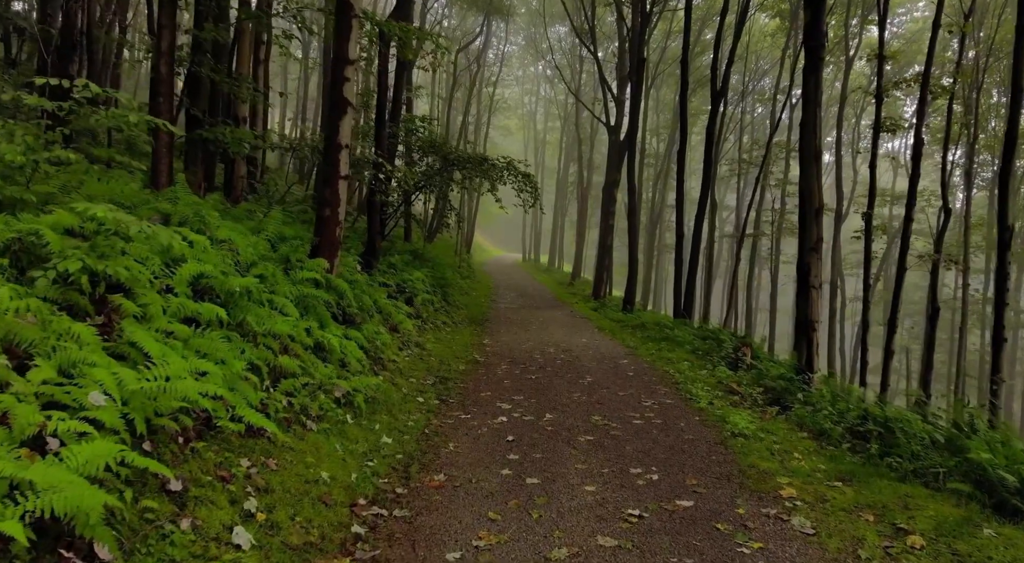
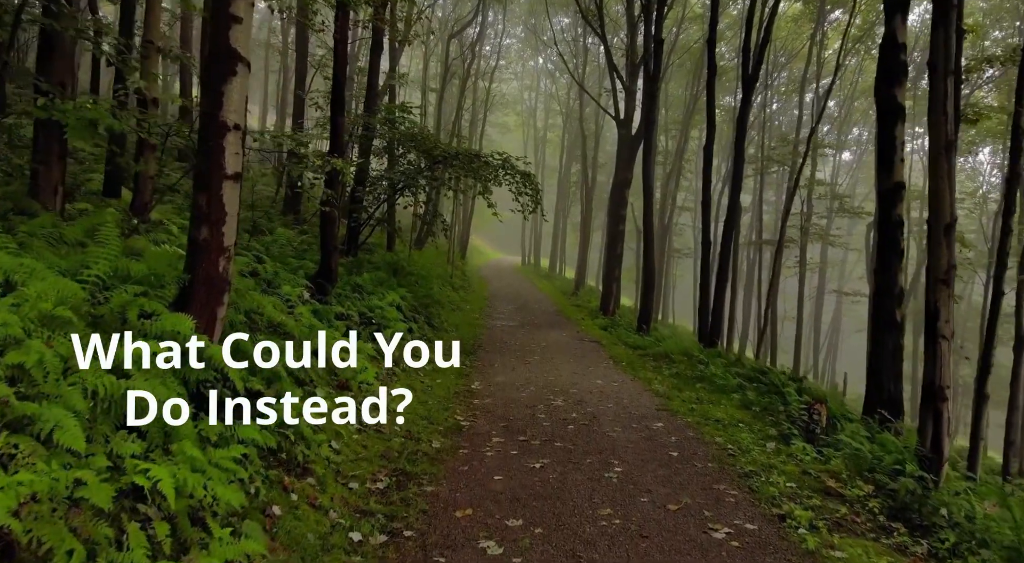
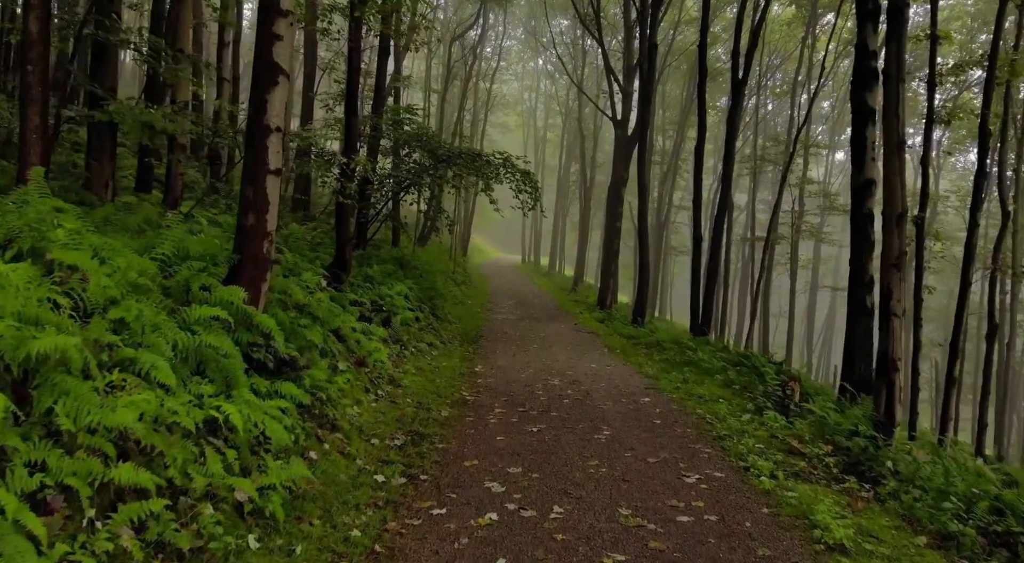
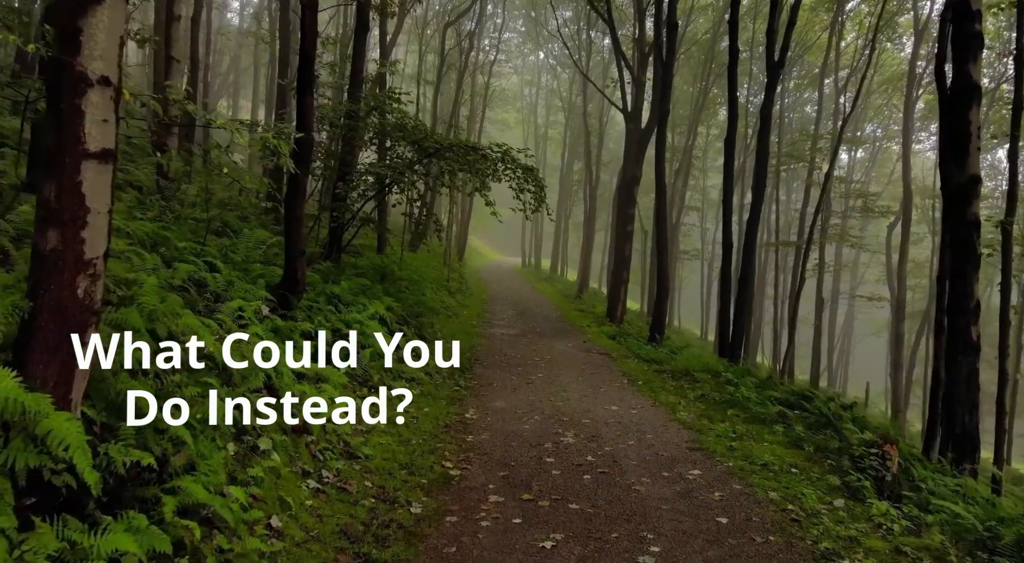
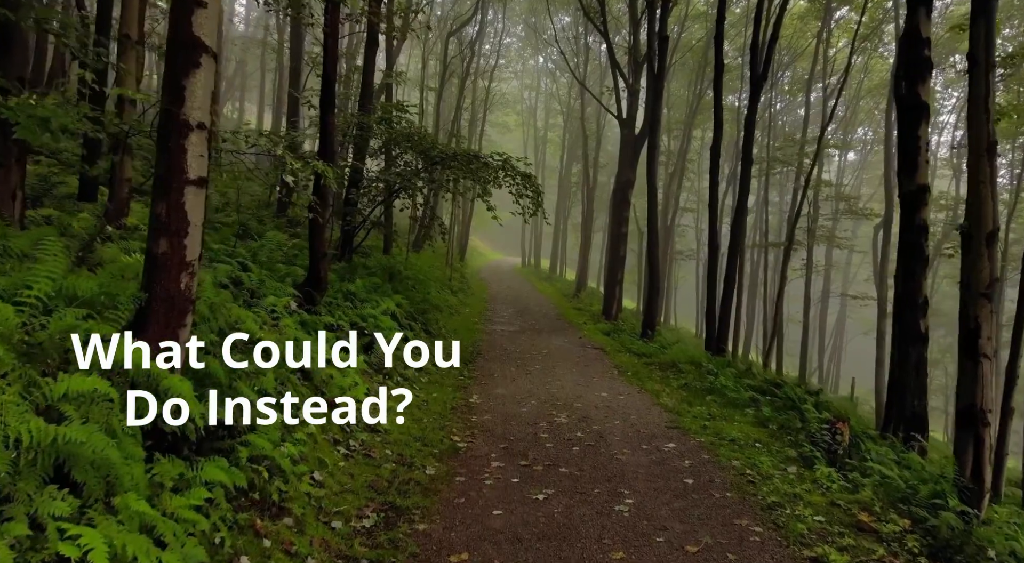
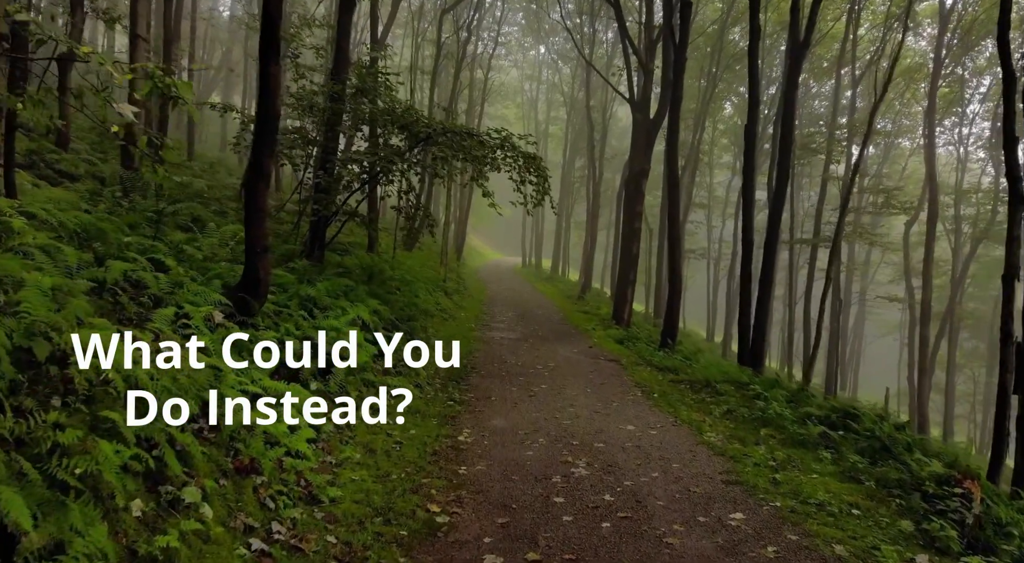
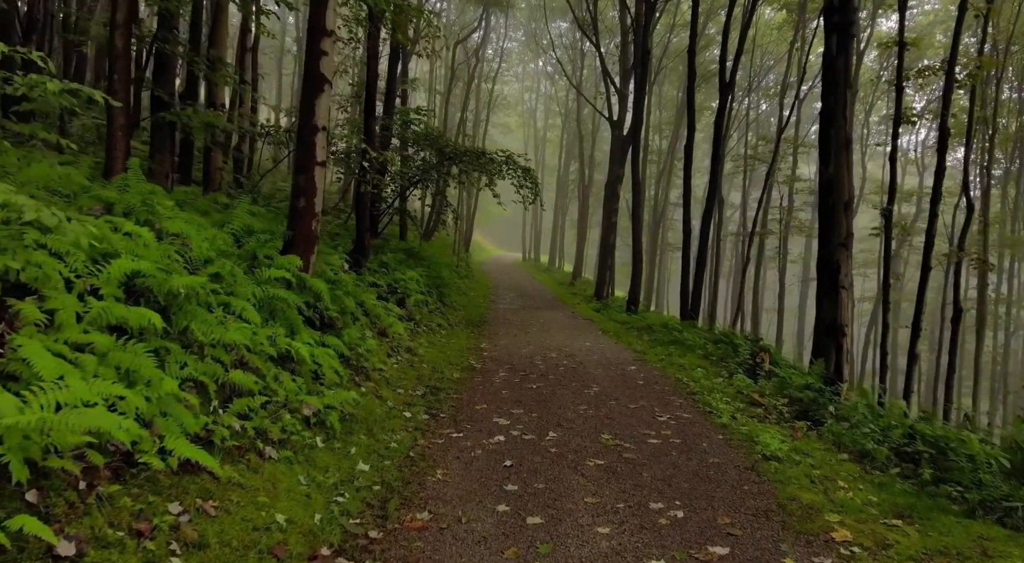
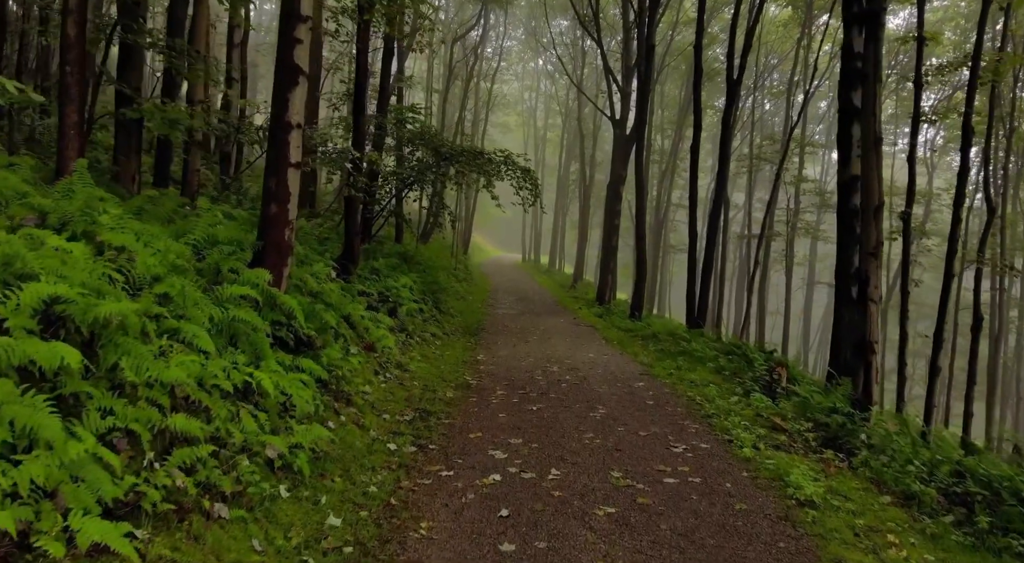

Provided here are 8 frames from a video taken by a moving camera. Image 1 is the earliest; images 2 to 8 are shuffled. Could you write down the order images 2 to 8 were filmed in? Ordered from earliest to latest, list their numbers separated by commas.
7, 8, 3, 2, 5, 4, 6
